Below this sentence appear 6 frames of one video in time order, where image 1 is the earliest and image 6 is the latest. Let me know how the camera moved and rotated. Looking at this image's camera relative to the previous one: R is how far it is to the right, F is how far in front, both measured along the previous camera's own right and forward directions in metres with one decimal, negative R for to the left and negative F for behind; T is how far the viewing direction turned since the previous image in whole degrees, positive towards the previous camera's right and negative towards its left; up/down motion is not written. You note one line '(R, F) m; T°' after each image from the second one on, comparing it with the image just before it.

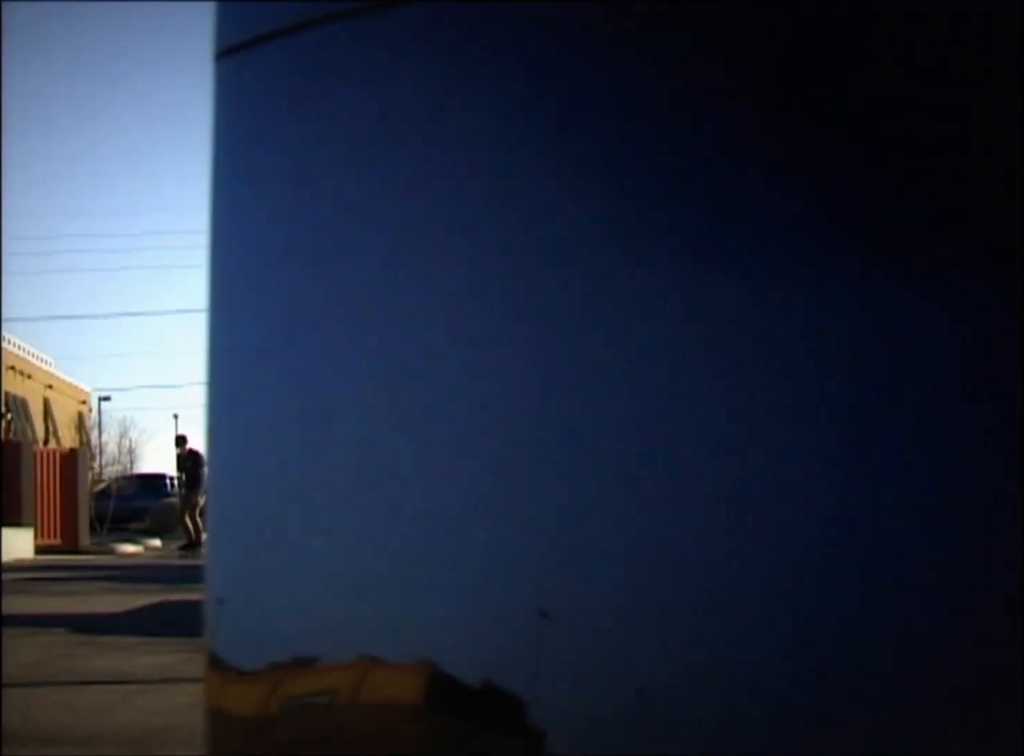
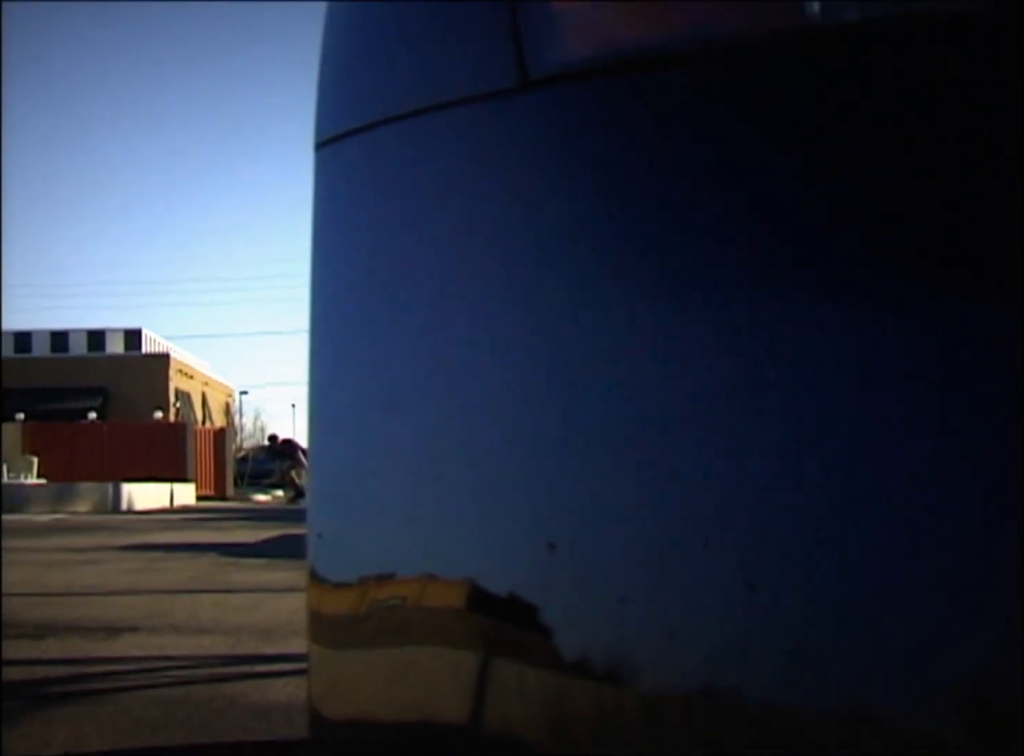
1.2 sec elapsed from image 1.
(+0.1, -0.5) m; -5°
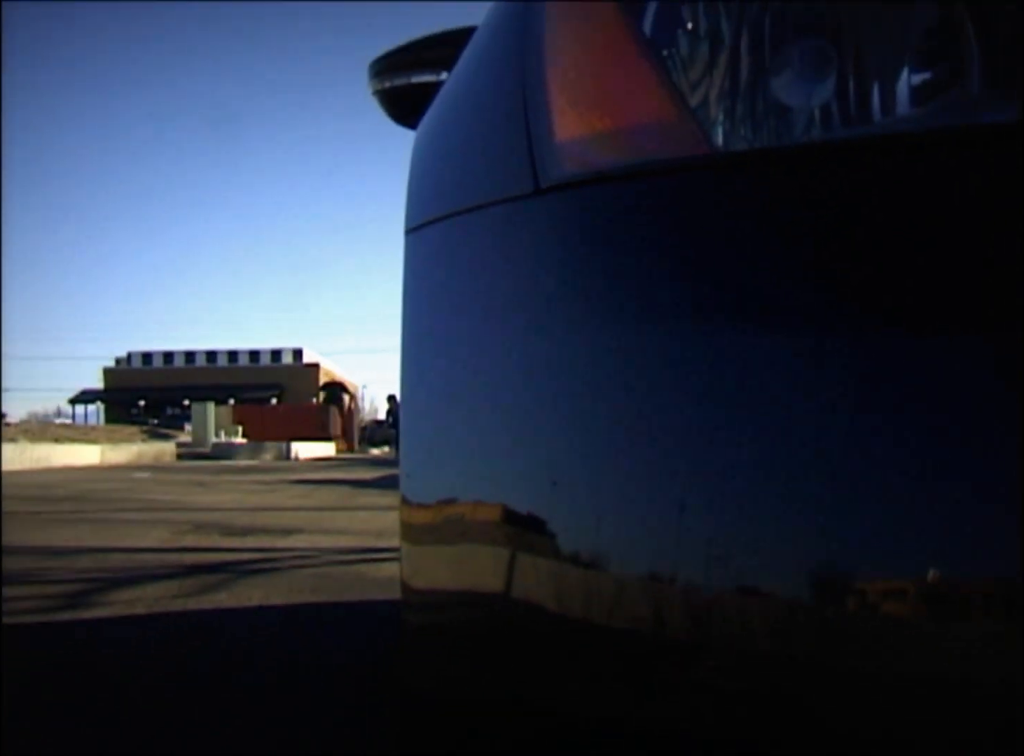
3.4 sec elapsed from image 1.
(+0.3, -1.1) m; -6°
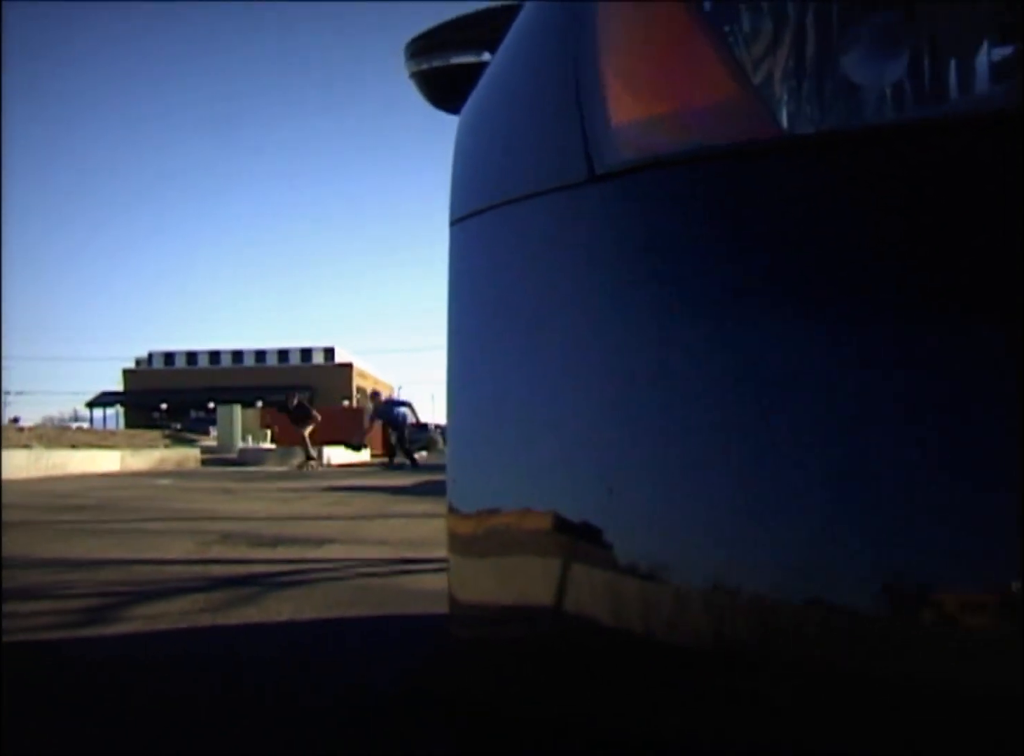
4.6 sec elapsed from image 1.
(-0.1, +0.2) m; +1°
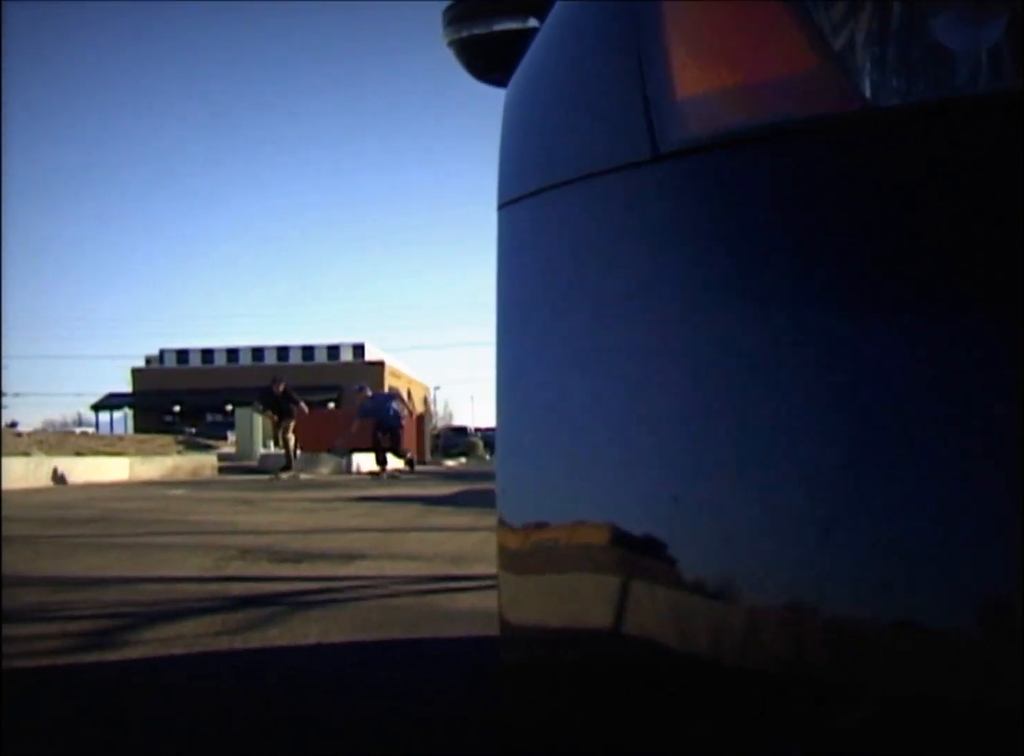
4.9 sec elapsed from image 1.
(-0.1, +0.3) m; 0°
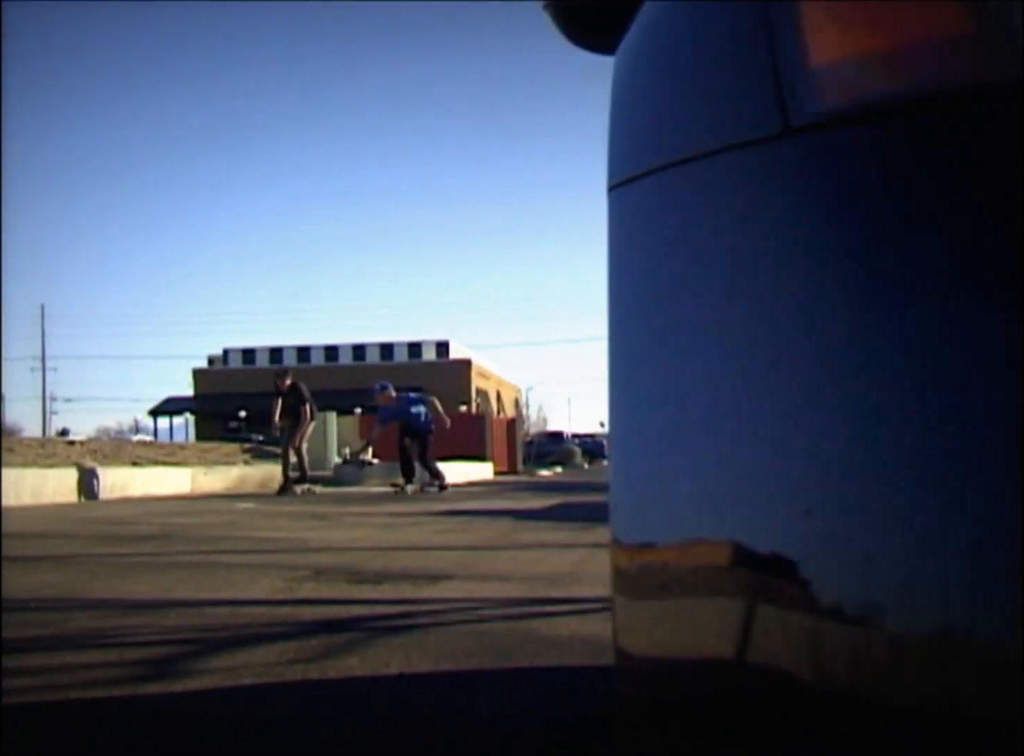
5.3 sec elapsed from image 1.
(-0.1, +0.3) m; -1°
